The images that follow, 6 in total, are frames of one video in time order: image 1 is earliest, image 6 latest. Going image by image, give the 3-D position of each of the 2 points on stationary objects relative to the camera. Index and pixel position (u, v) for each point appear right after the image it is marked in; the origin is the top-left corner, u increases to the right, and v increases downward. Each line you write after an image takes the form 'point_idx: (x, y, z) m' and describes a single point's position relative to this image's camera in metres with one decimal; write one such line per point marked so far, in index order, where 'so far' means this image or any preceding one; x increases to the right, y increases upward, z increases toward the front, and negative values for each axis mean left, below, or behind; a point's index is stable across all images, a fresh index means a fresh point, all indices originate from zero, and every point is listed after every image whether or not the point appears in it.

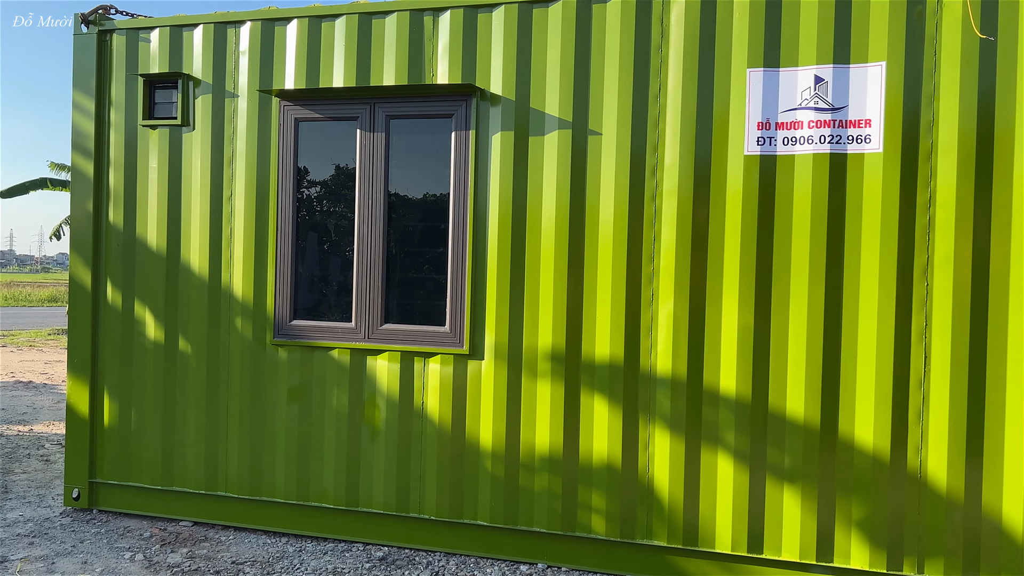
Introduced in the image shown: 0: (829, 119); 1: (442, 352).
0: (+1.4, +0.7, +2.6) m
1: (-0.3, -0.3, +3.0) m
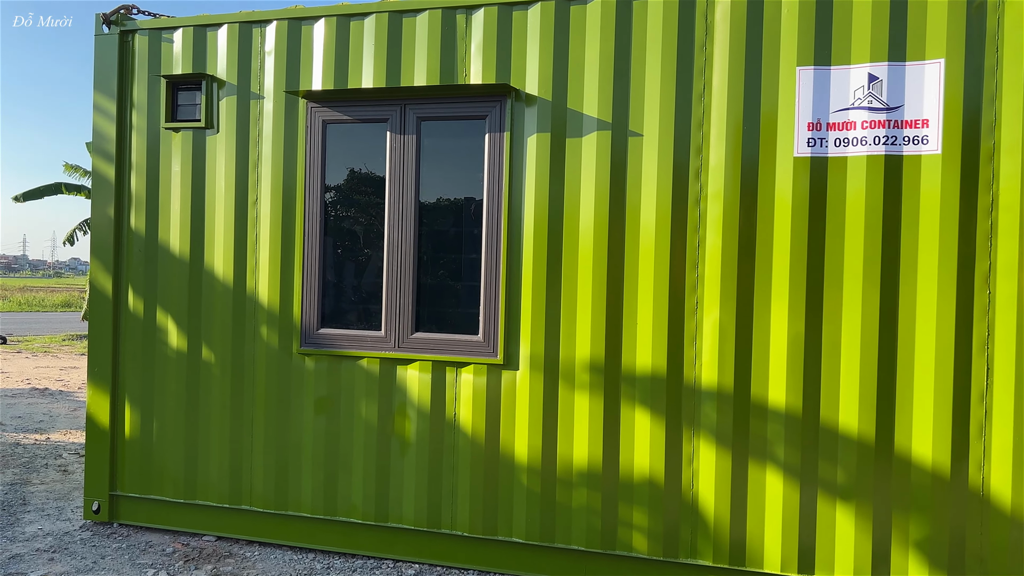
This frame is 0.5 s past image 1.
0: (+1.5, +0.7, +2.4) m
1: (-0.2, -0.4, +2.9) m
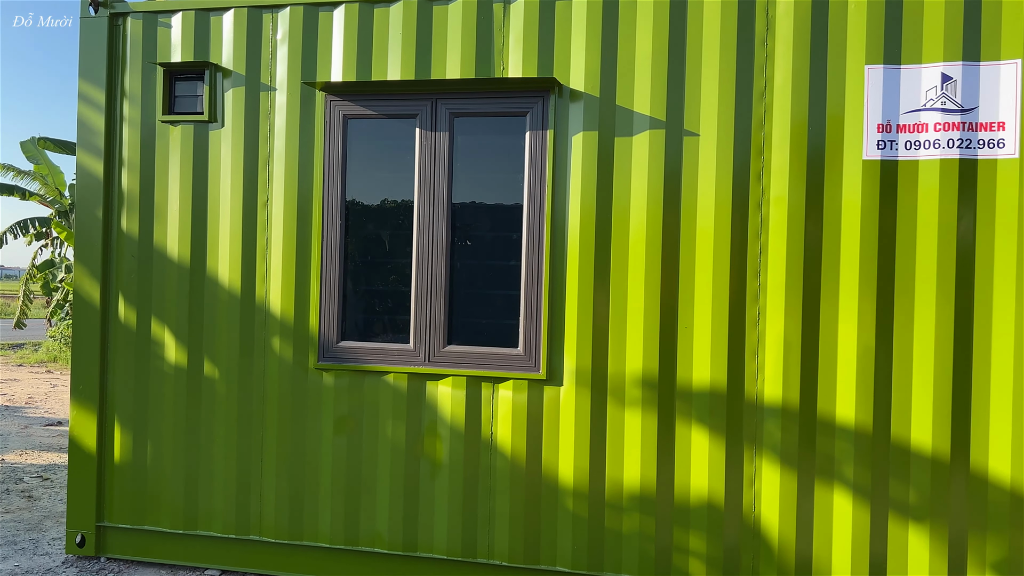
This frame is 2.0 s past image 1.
0: (+1.8, +0.7, +2.3) m
1: (0.0, -0.4, +2.7) m
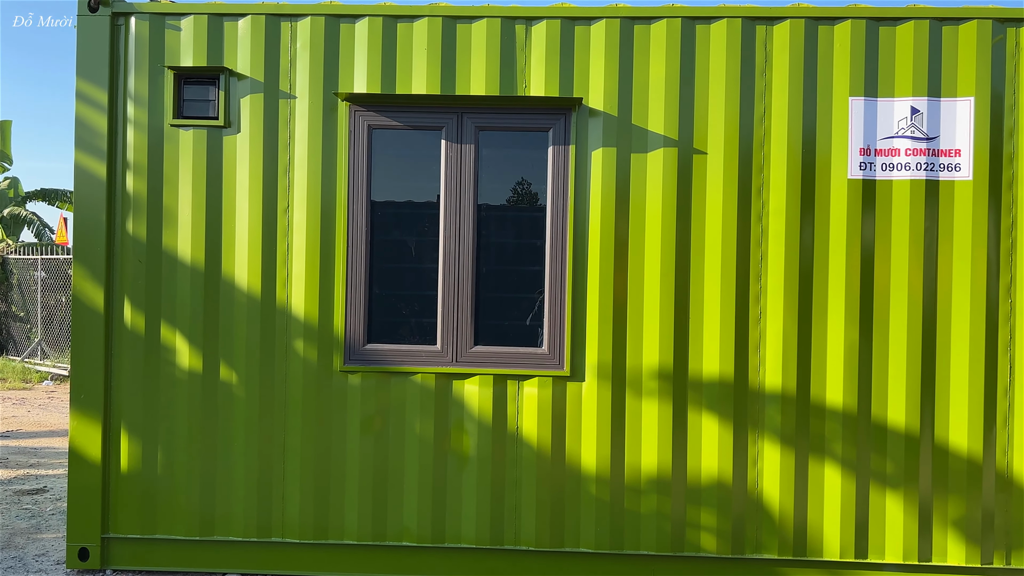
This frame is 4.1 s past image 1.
0: (+1.9, +0.6, +2.8) m
1: (+0.1, -0.4, +2.9) m
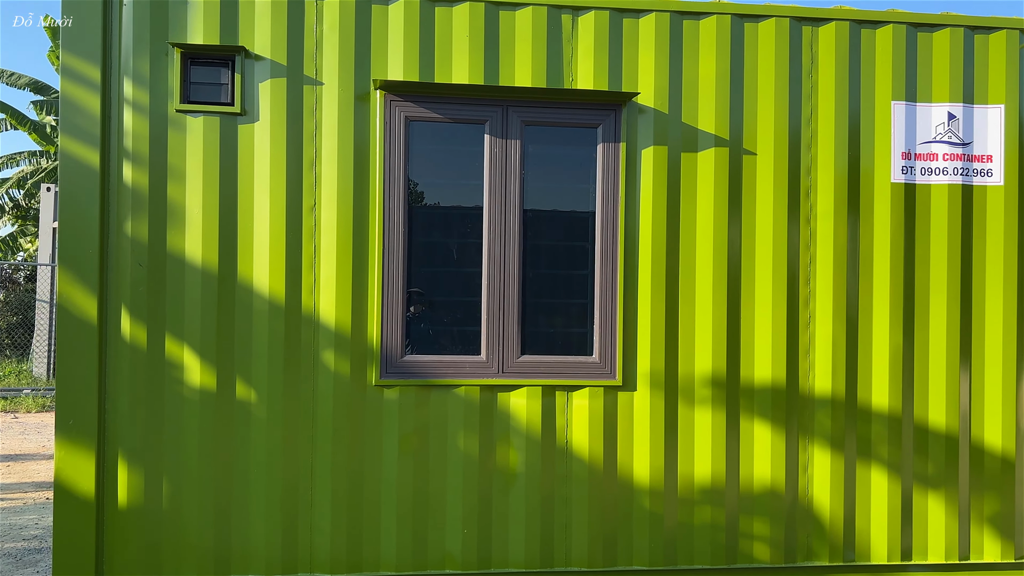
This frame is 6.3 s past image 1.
0: (+2.1, +0.6, +2.8) m
1: (+0.4, -0.4, +2.7) m
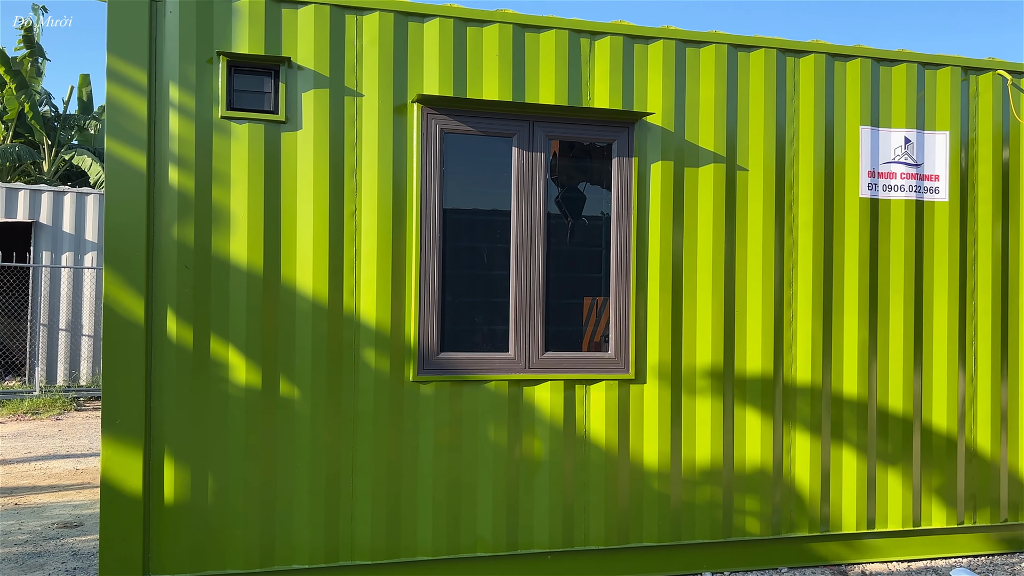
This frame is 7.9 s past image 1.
0: (+2.2, +0.6, +3.3) m
1: (+0.5, -0.4, +3.0) m
